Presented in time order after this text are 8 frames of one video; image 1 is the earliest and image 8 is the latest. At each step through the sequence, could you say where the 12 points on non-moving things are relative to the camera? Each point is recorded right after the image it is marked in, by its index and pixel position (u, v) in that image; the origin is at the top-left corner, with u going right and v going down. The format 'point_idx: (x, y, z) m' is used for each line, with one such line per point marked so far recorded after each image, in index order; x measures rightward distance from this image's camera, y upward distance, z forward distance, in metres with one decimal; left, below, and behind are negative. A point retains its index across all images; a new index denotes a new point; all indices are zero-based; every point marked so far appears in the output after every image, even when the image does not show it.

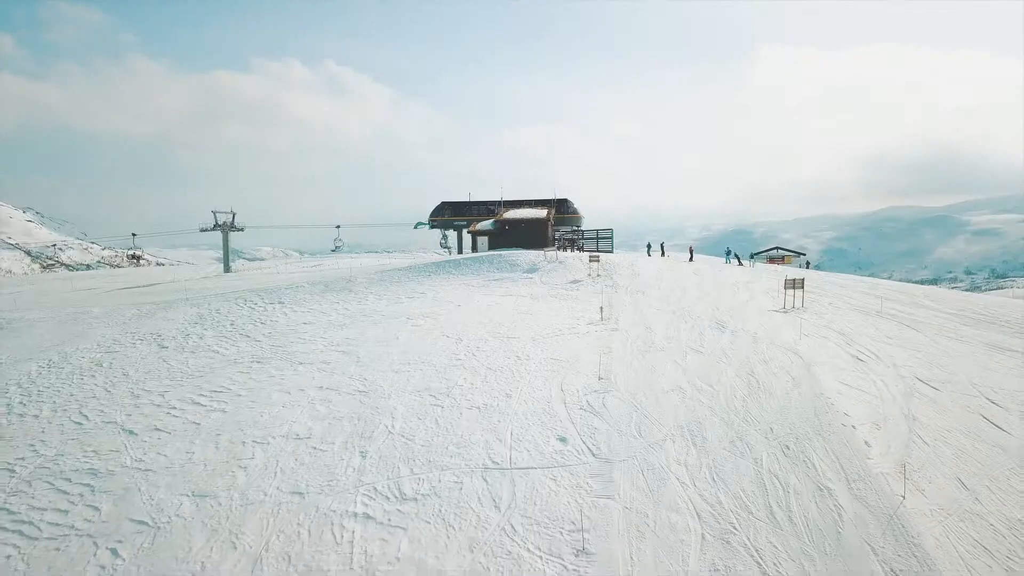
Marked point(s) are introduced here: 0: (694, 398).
0: (+3.6, -2.2, +17.5) m
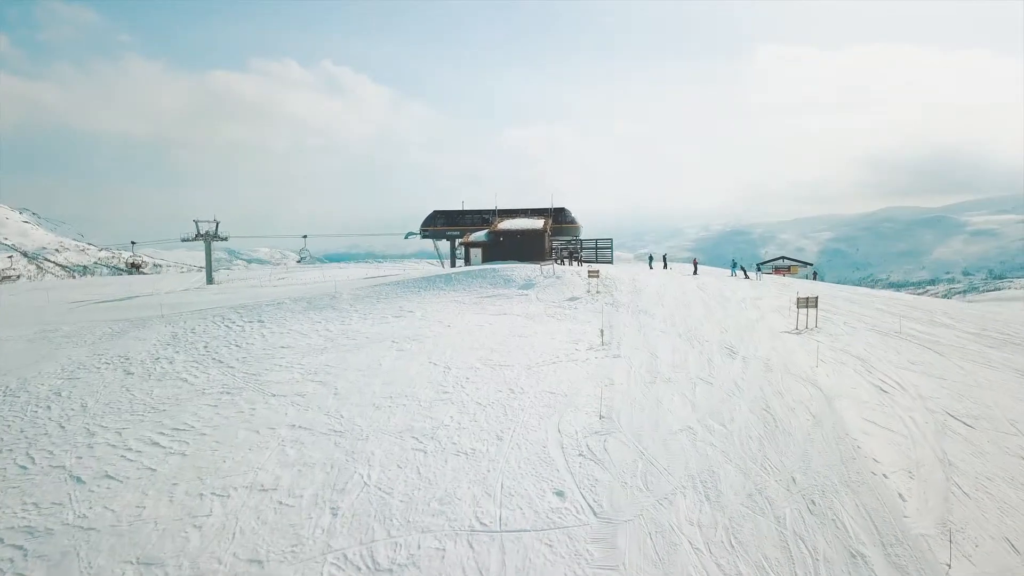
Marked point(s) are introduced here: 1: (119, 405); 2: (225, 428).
0: (+3.4, -2.7, +15.7) m
1: (-8.8, -2.6, +19.8) m
2: (-5.6, -2.7, +17.5) m
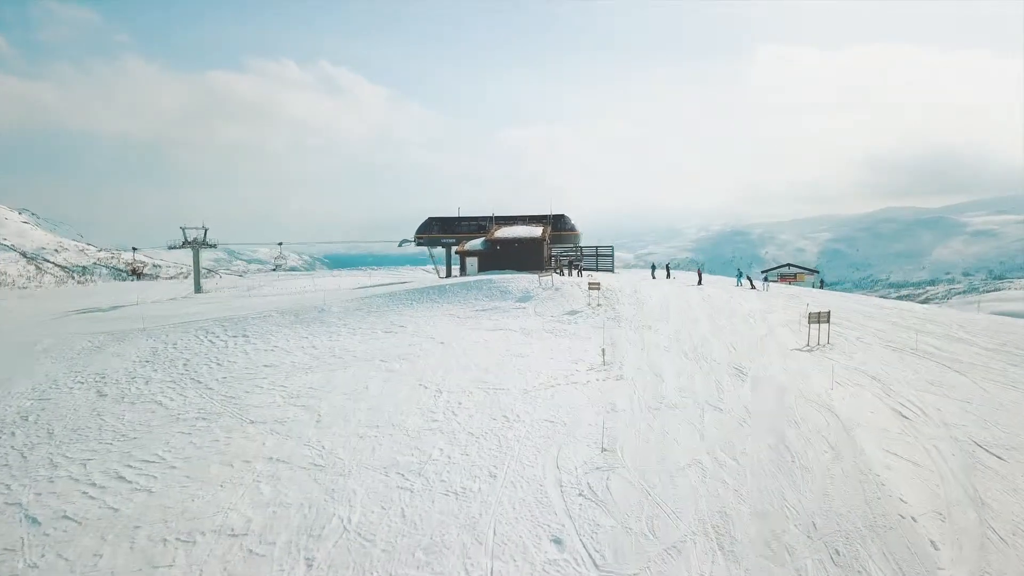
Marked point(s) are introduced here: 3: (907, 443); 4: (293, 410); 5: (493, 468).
0: (+3.3, -3.1, +14.4) m
1: (-8.9, -3.0, +18.5) m
2: (-5.7, -3.1, +16.2) m
3: (+7.4, -2.9, +16.5) m
4: (-4.6, -2.5, +18.5) m
5: (-0.3, -3.0, +14.8) m
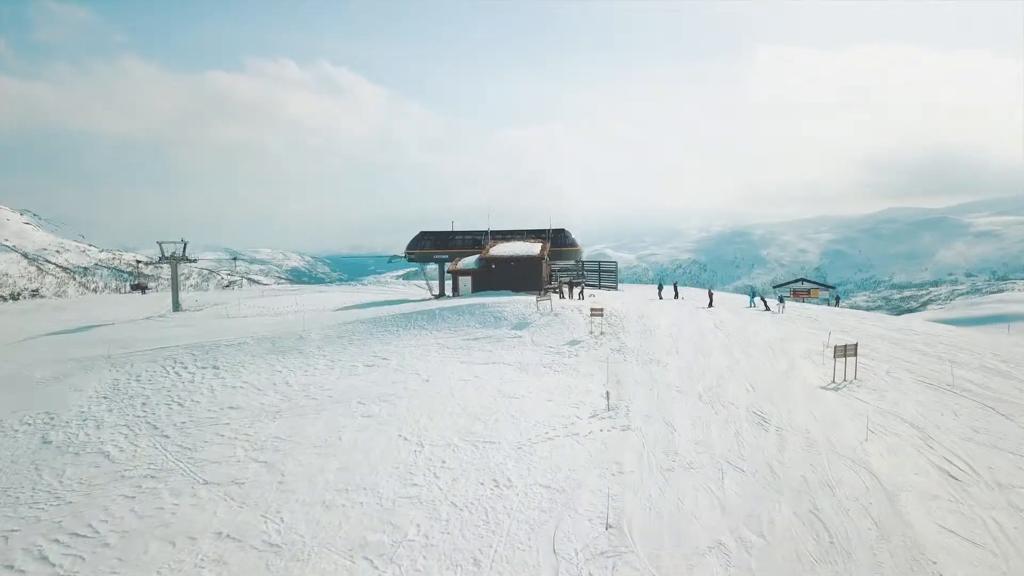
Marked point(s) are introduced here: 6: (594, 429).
0: (+3.2, -3.9, +12.2) m
1: (-9.0, -3.7, +16.2) m
2: (-5.9, -3.9, +13.9) m
3: (+7.2, -3.6, +14.3) m
4: (-4.7, -3.3, +16.2) m
5: (-0.5, -3.7, +12.5) m
6: (+1.6, -2.7, +17.3) m
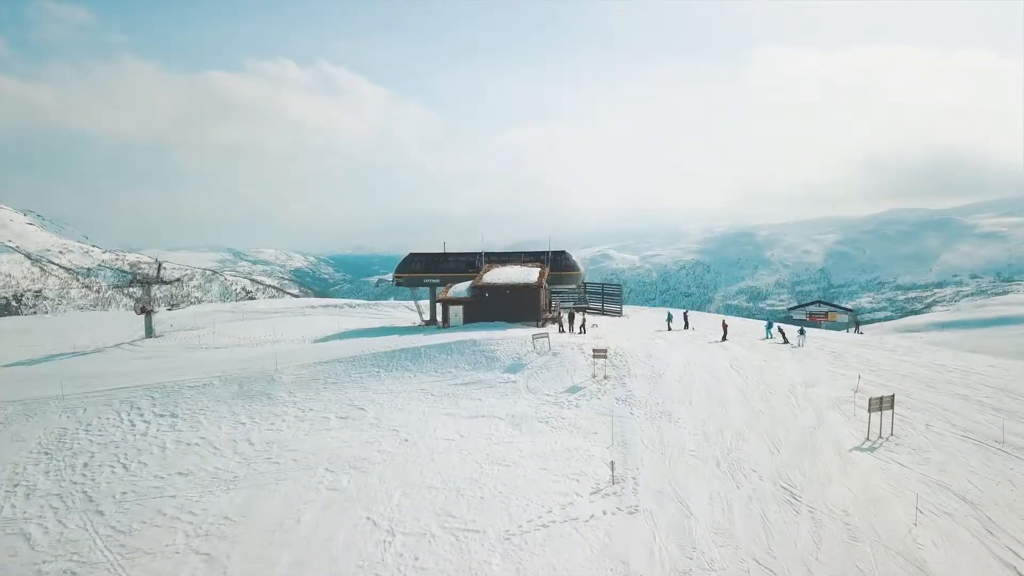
0: (+2.9, -4.8, +9.6) m
1: (-9.2, -4.7, +13.7) m
2: (-6.1, -4.8, +11.4) m
3: (+7.0, -4.6, +11.7) m
4: (-4.9, -4.2, +13.7) m
5: (-0.7, -4.7, +10.0) m
6: (+1.4, -3.7, +14.8) m
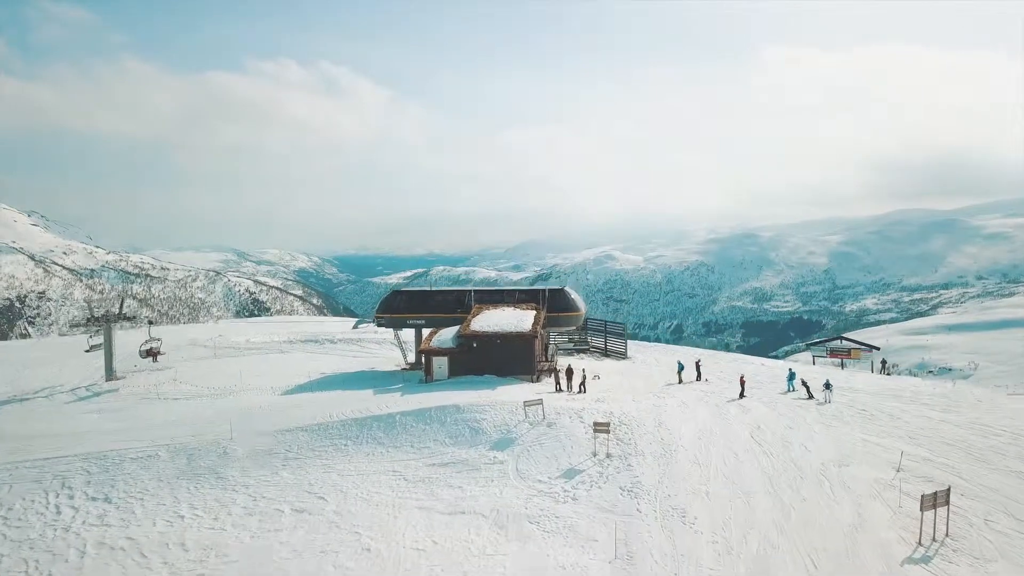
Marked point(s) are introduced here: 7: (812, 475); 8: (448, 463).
0: (+2.6, -6.2, +6.6) m
1: (-9.5, -6.0, +10.7) m
2: (-6.4, -6.2, +8.4) m
3: (+6.7, -6.0, +8.6) m
4: (-5.2, -5.6, +10.7) m
5: (-1.0, -6.1, +7.0) m
6: (+1.1, -5.0, +11.7) m
7: (+6.3, -3.8, +18.7) m
8: (-1.3, -3.6, +18.8) m
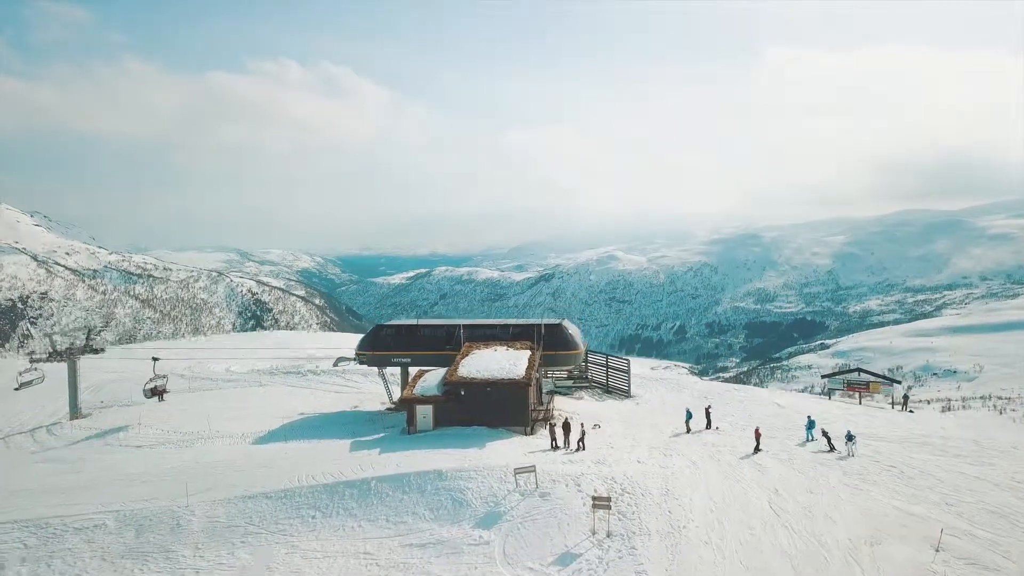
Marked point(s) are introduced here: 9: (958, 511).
0: (+2.3, -7.2, +4.3) m
1: (-9.8, -7.1, +8.5) m
2: (-6.7, -7.2, +6.2) m
3: (+6.4, -7.0, +6.3) m
4: (-5.5, -6.7, +8.4) m
5: (-1.3, -7.1, +4.7) m
6: (+0.8, -6.1, +9.5) m
7: (+6.1, -4.9, +16.4) m
8: (-1.6, -4.7, +16.5) m
9: (+9.6, -4.7, +19.1) m
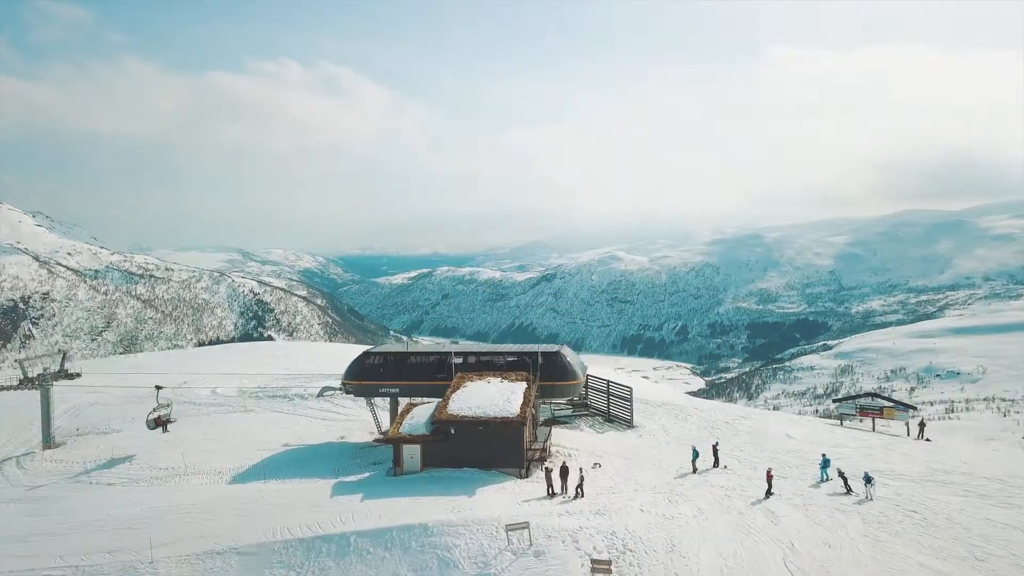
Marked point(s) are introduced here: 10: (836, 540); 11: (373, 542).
0: (+2.2, -8.0, +2.8) m
1: (-10.0, -7.8, +7.0) m
2: (-6.9, -8.0, +4.7) m
3: (+6.2, -7.8, +4.8) m
4: (-5.7, -7.4, +7.0) m
5: (-1.5, -7.8, +3.2) m
6: (+0.6, -6.8, +7.9) m
7: (+5.9, -5.6, +14.9) m
8: (-1.7, -5.4, +15.0) m
9: (+9.5, -5.5, +17.6) m
10: (+6.6, -5.1, +18.2) m
11: (-2.7, -4.8, +17.2) m
